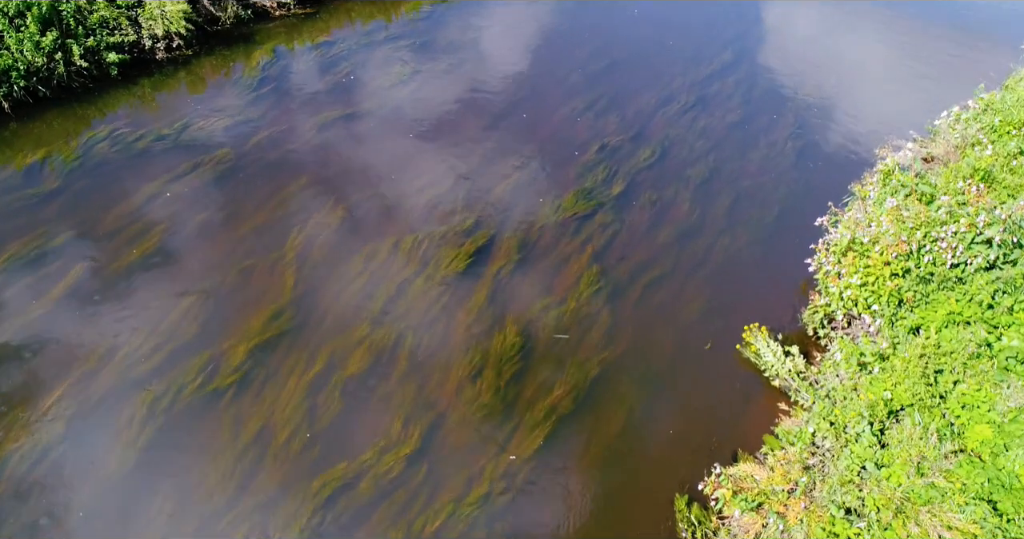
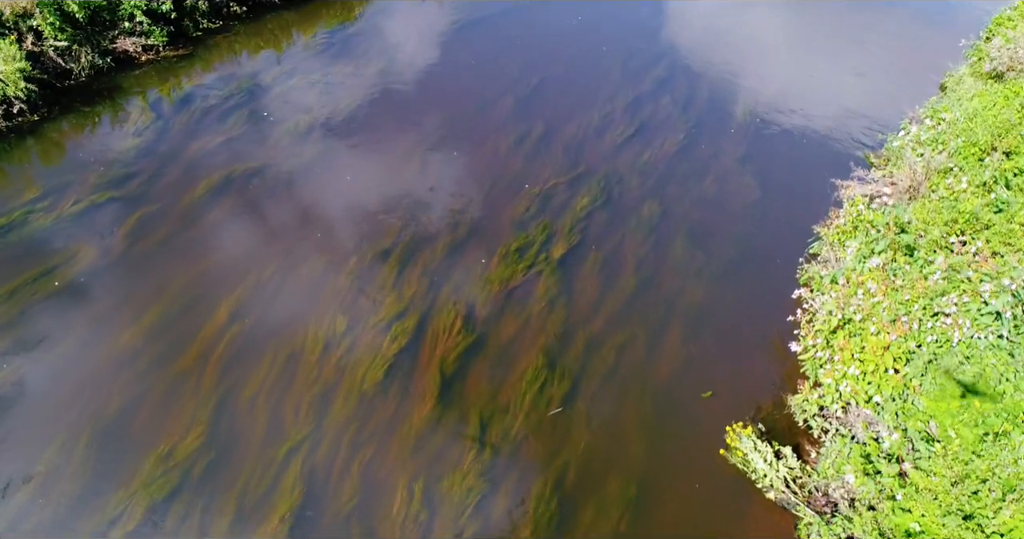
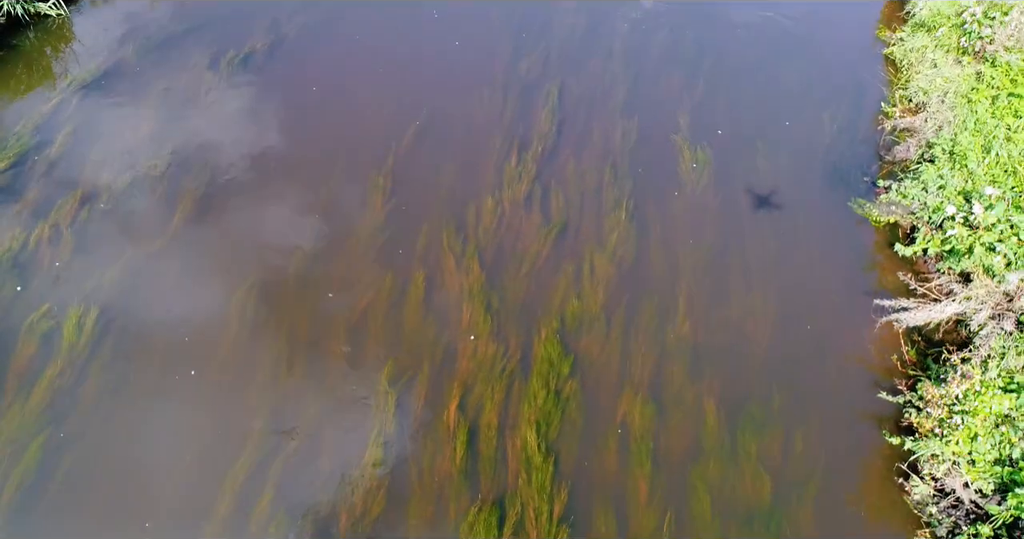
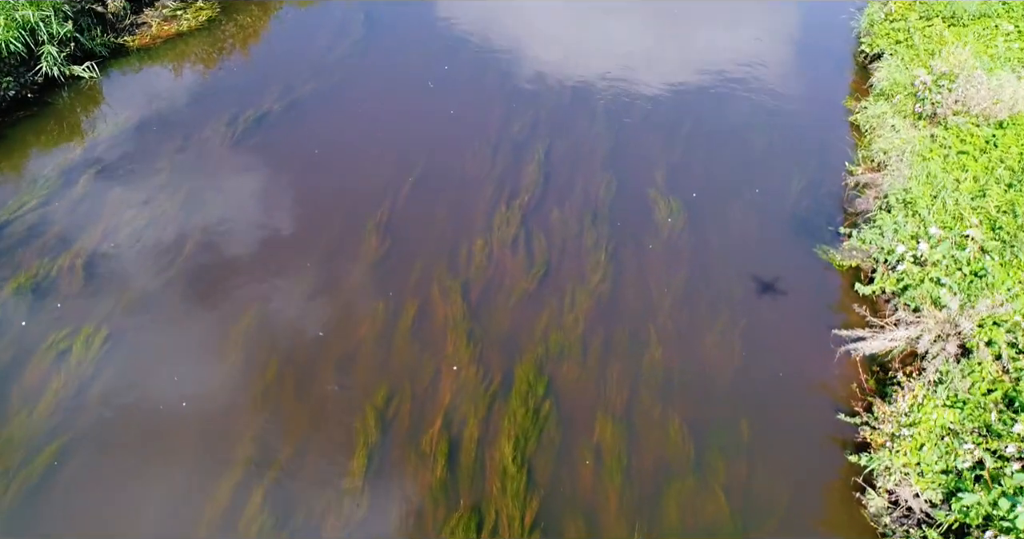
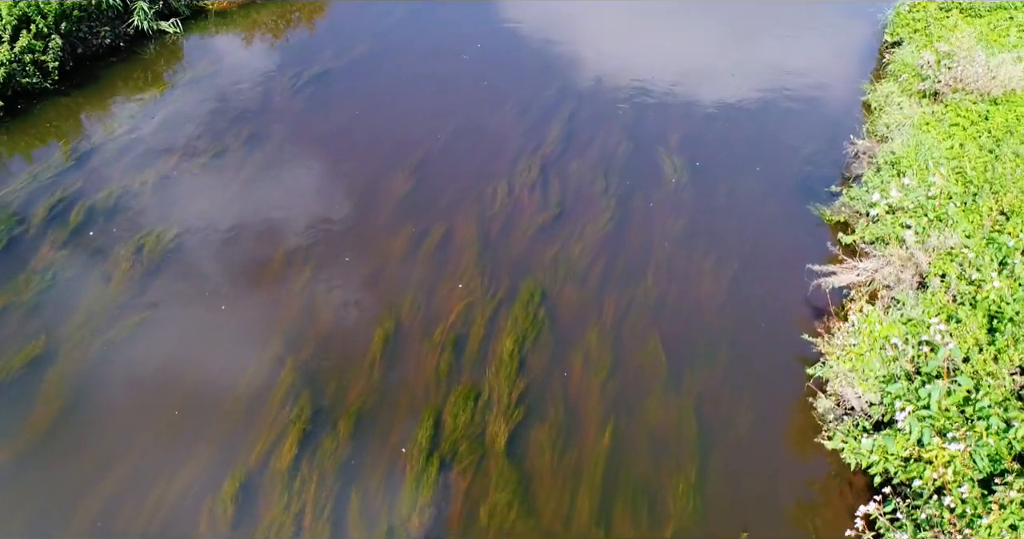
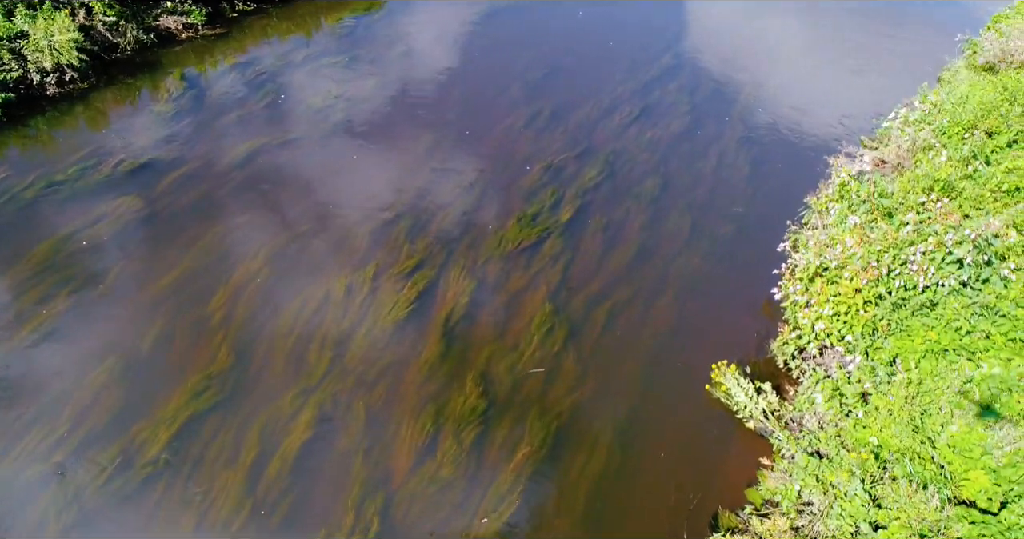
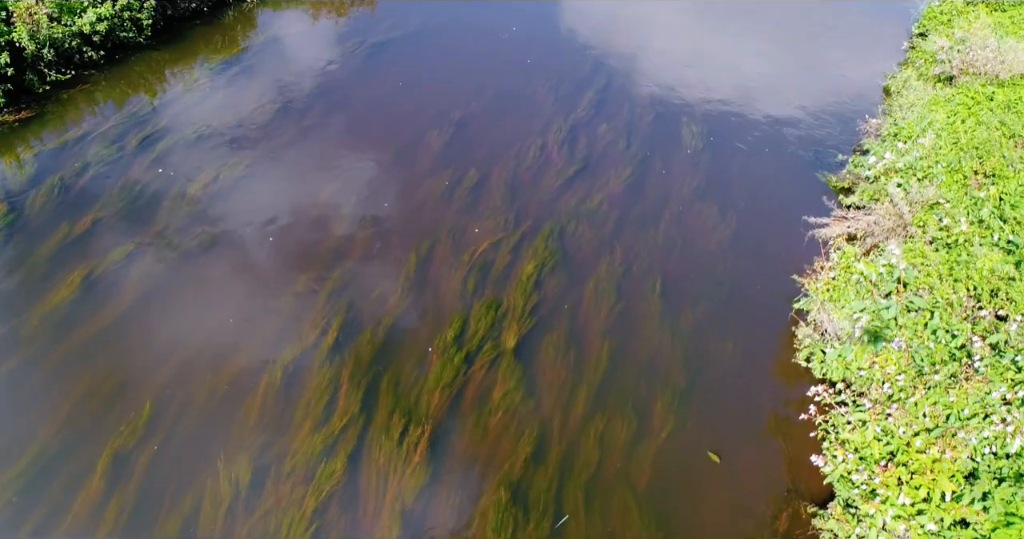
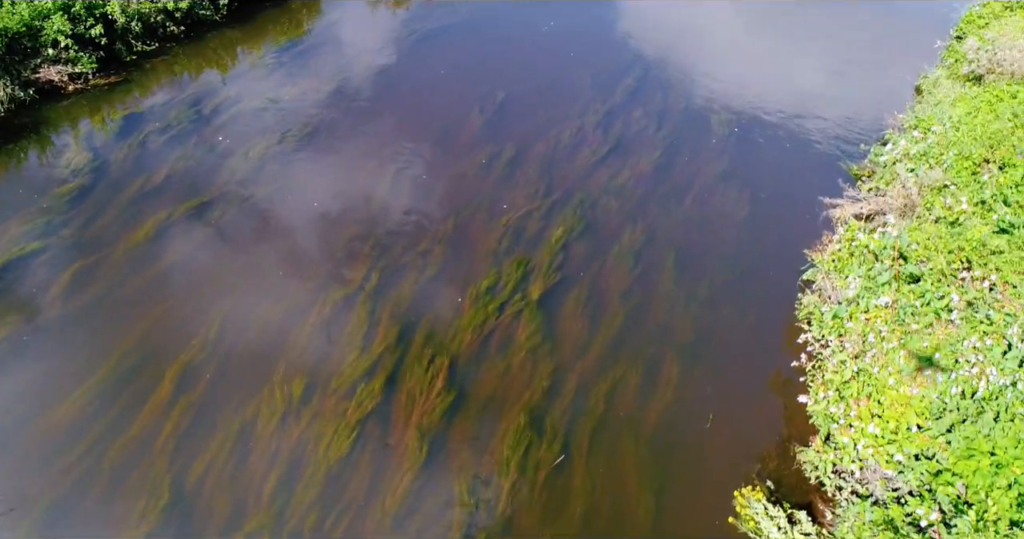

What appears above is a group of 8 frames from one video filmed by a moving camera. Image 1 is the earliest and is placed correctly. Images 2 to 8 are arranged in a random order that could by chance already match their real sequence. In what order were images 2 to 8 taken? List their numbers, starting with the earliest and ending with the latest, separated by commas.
6, 2, 8, 7, 5, 4, 3
